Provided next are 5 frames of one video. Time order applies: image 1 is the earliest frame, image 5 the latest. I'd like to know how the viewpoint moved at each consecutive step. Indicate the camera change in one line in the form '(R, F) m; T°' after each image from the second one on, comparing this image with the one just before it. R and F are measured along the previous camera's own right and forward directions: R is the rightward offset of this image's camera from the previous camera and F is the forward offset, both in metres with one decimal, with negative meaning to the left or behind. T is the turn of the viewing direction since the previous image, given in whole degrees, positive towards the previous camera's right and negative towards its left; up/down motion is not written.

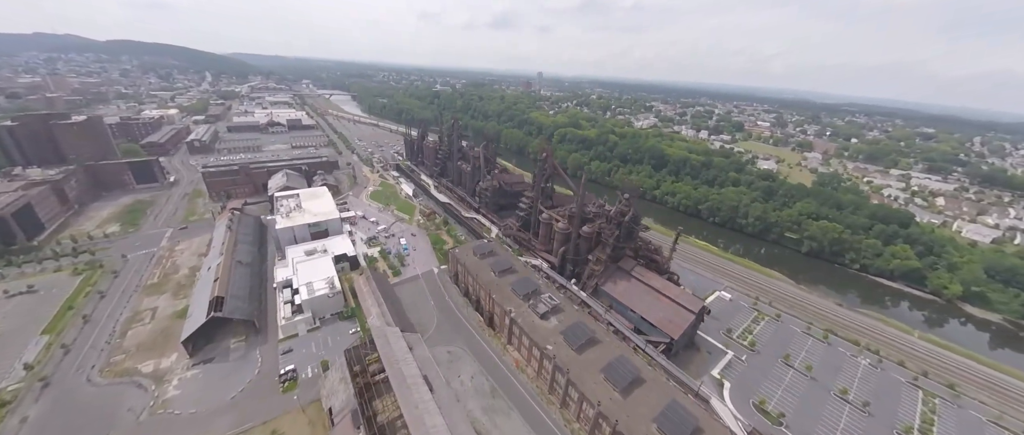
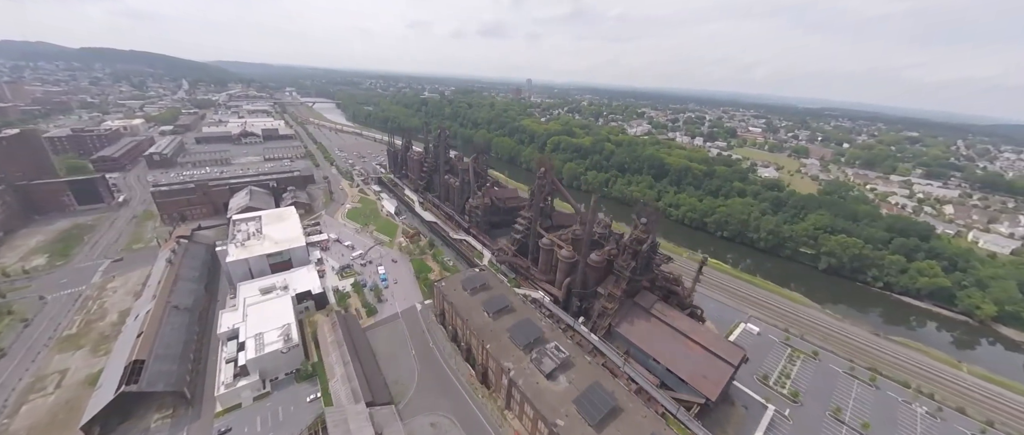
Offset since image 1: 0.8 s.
(-0.4, +5.4) m; +2°
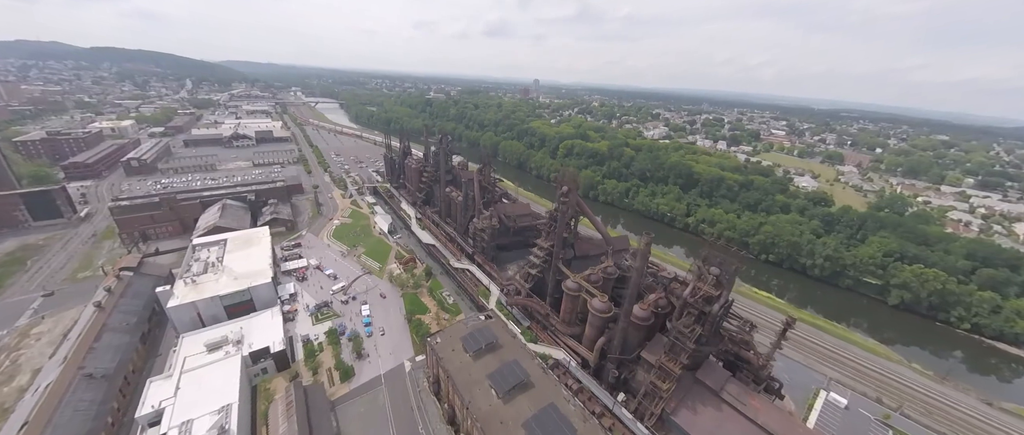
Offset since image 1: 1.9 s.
(-0.9, +7.4) m; -1°
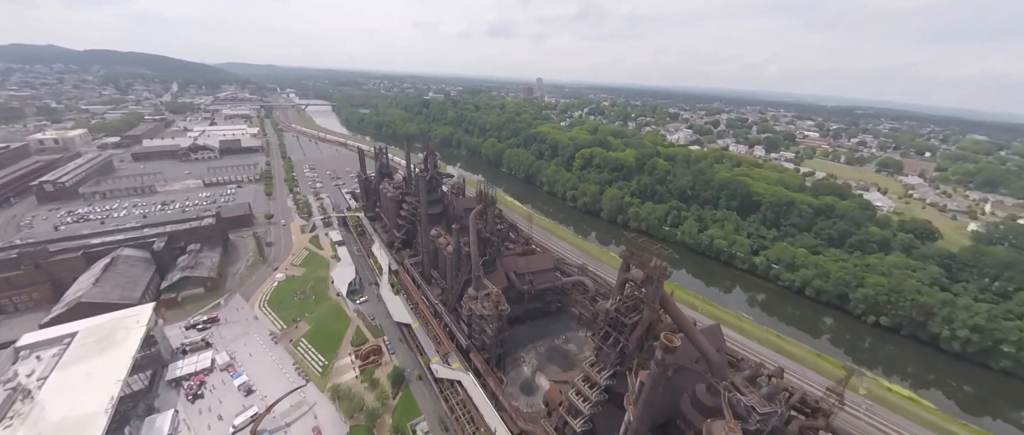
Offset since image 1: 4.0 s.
(-1.1, +14.0) m; 0°
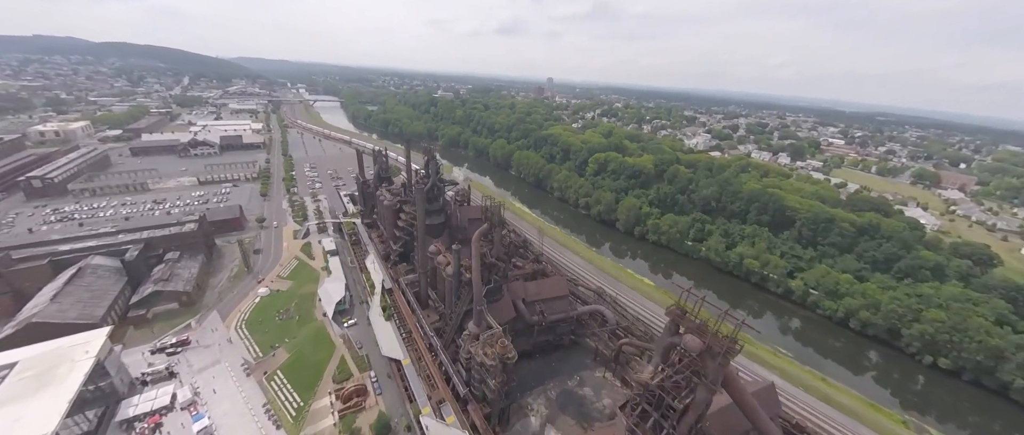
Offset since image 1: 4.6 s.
(-0.4, +3.9) m; -1°
